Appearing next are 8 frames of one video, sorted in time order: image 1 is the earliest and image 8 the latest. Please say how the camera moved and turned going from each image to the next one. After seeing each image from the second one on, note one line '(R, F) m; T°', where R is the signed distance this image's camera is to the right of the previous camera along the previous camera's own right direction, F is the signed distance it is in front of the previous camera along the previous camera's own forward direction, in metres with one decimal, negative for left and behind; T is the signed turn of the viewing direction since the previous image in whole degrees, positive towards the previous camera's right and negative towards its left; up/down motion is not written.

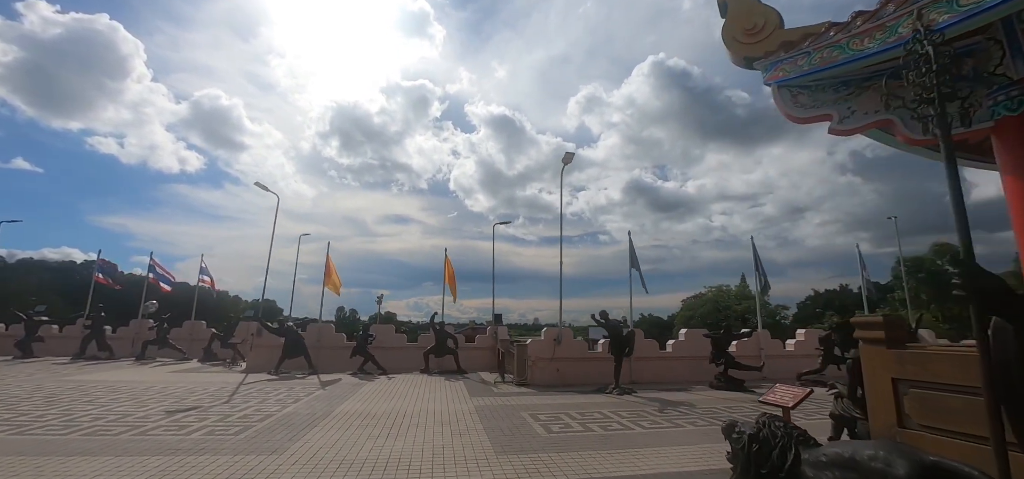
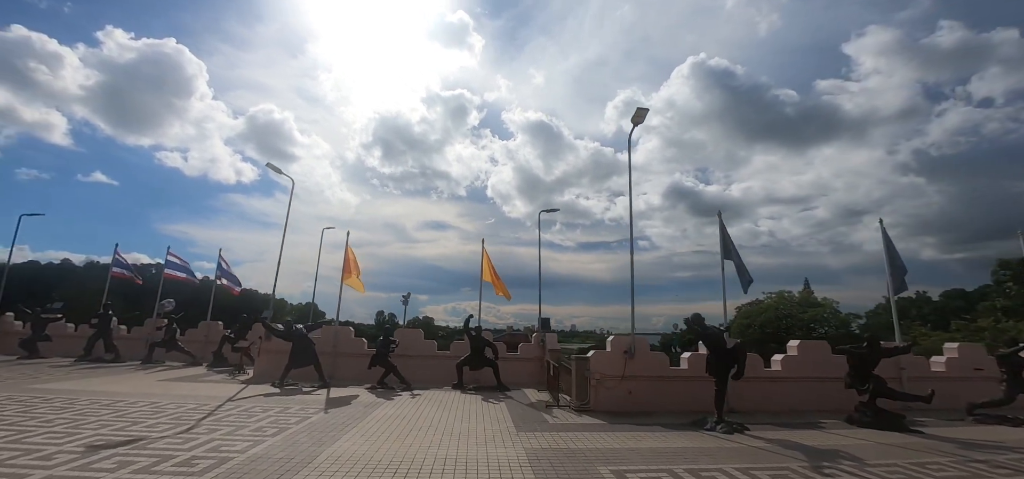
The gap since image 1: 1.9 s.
(-0.5, +3.2) m; -5°
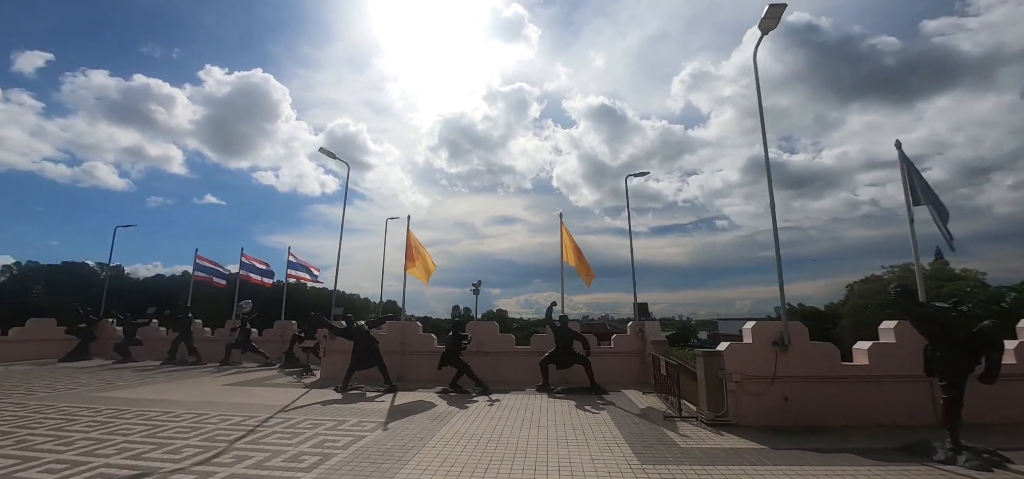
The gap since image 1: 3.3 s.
(-0.5, +2.4) m; -9°
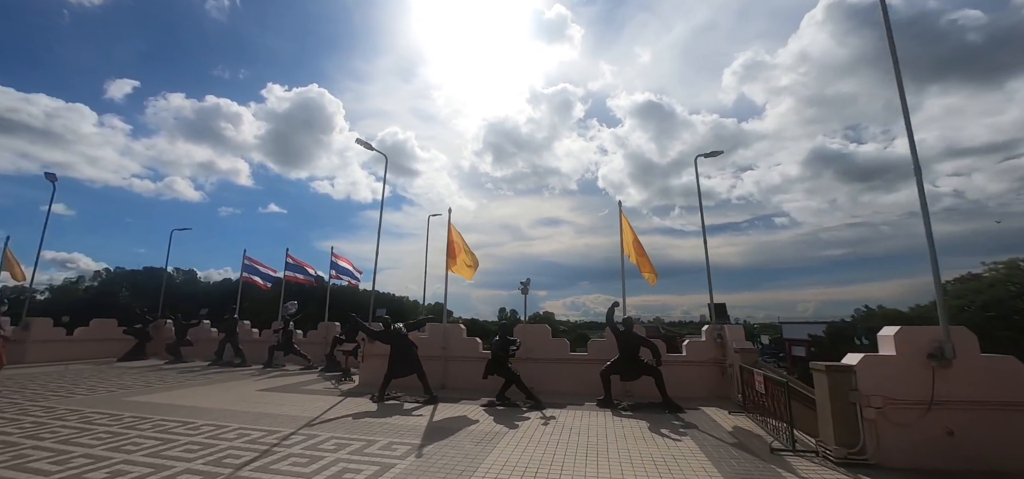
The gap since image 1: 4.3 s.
(-0.2, +1.5) m; -6°
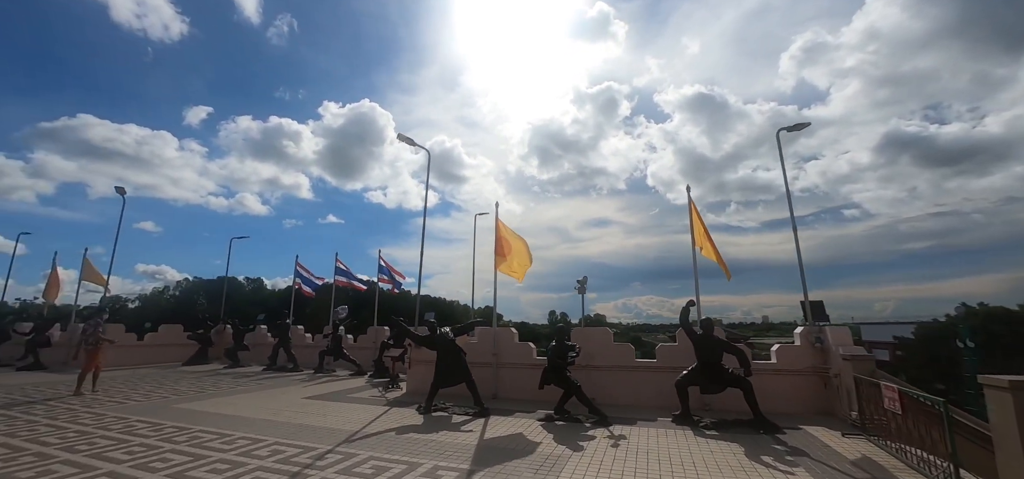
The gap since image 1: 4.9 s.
(-0.1, +1.1) m; -6°
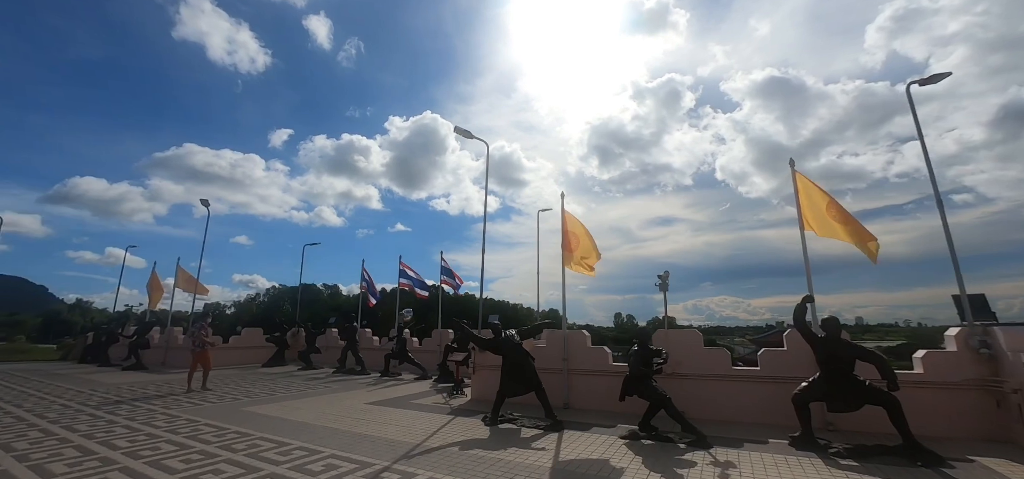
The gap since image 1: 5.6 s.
(-0.2, +1.0) m; -8°
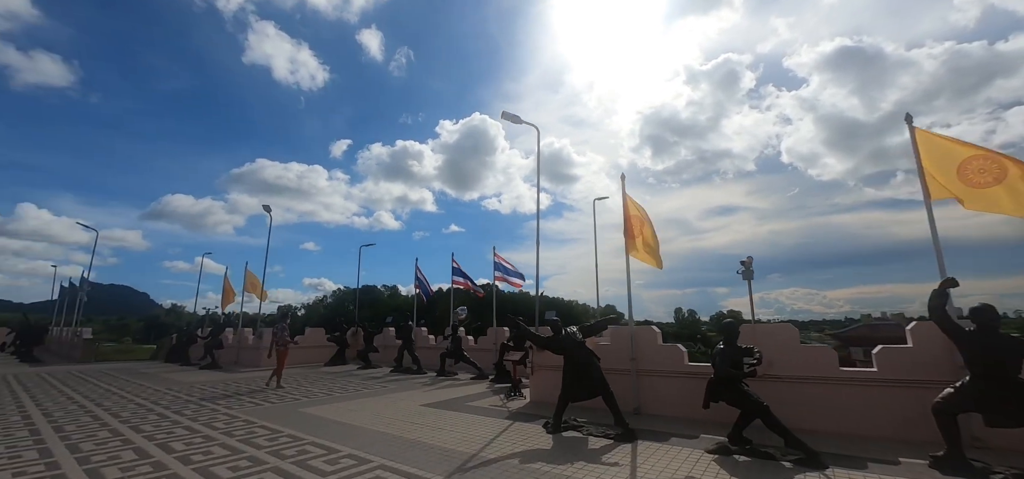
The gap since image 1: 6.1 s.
(-0.1, +0.8) m; -7°
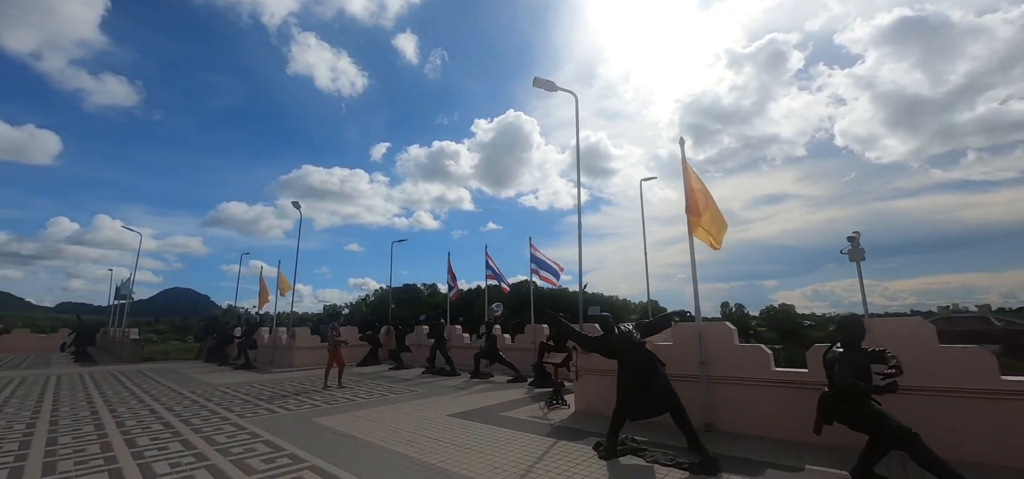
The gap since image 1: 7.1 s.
(0.0, +1.5) m; -5°
